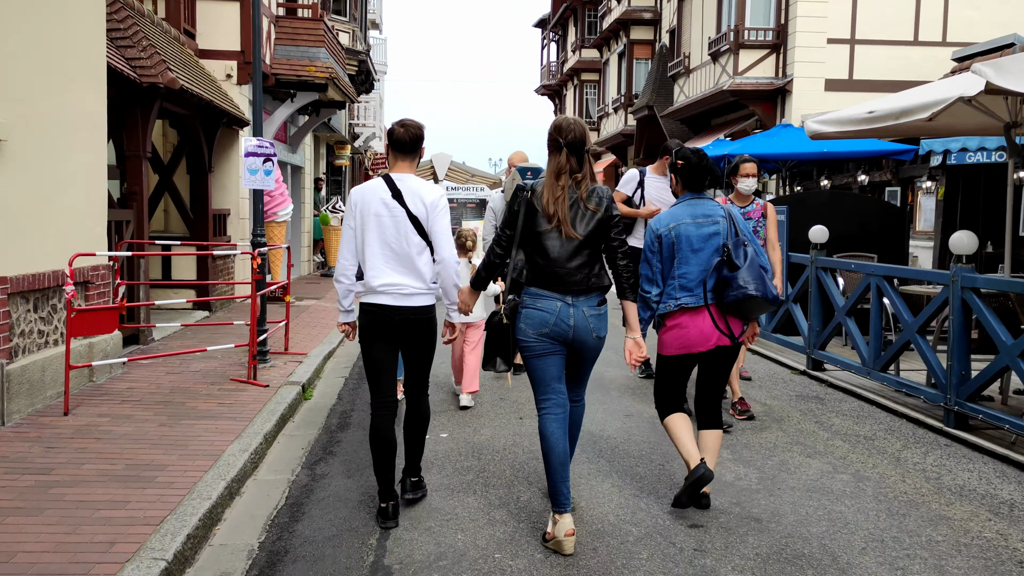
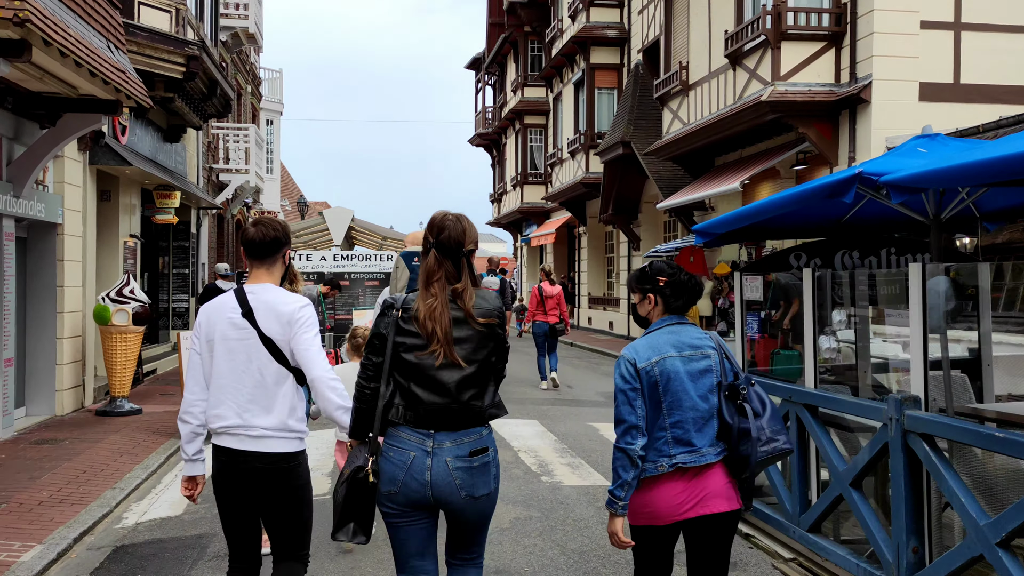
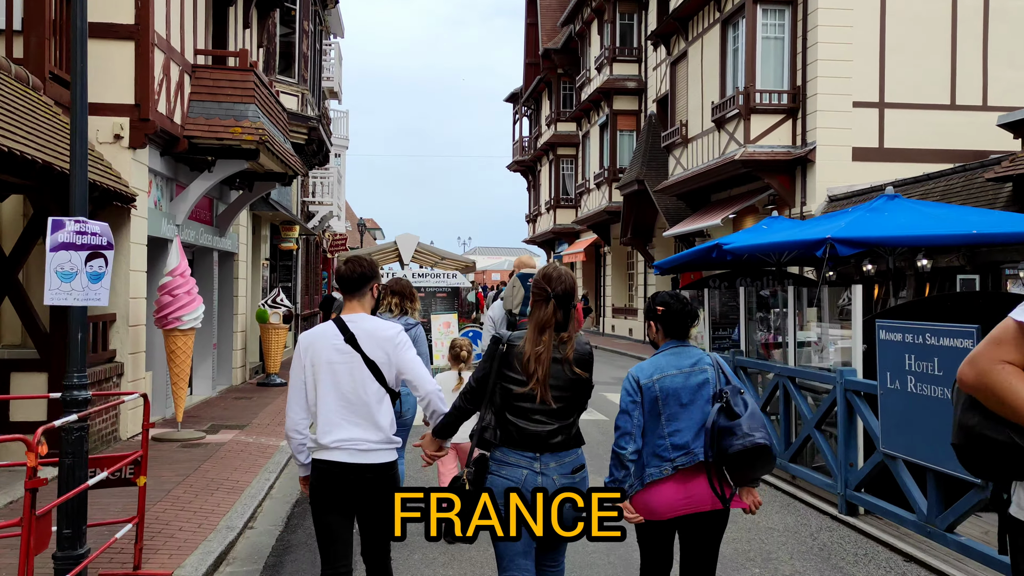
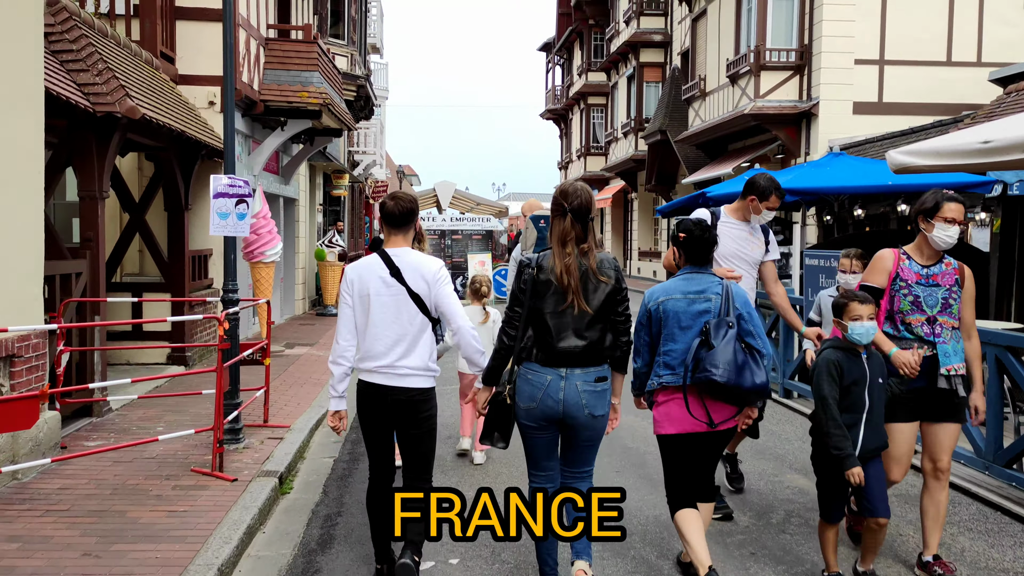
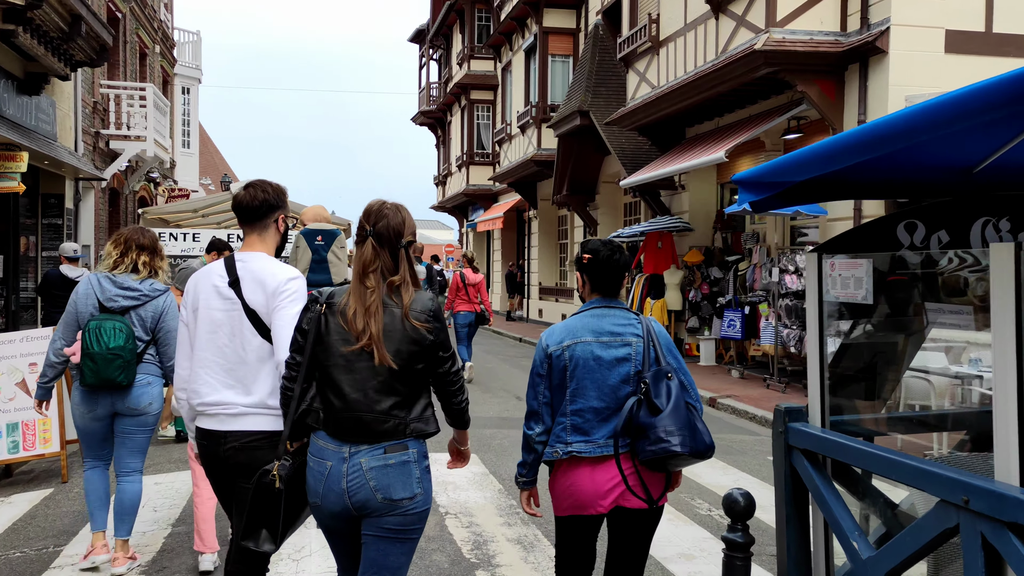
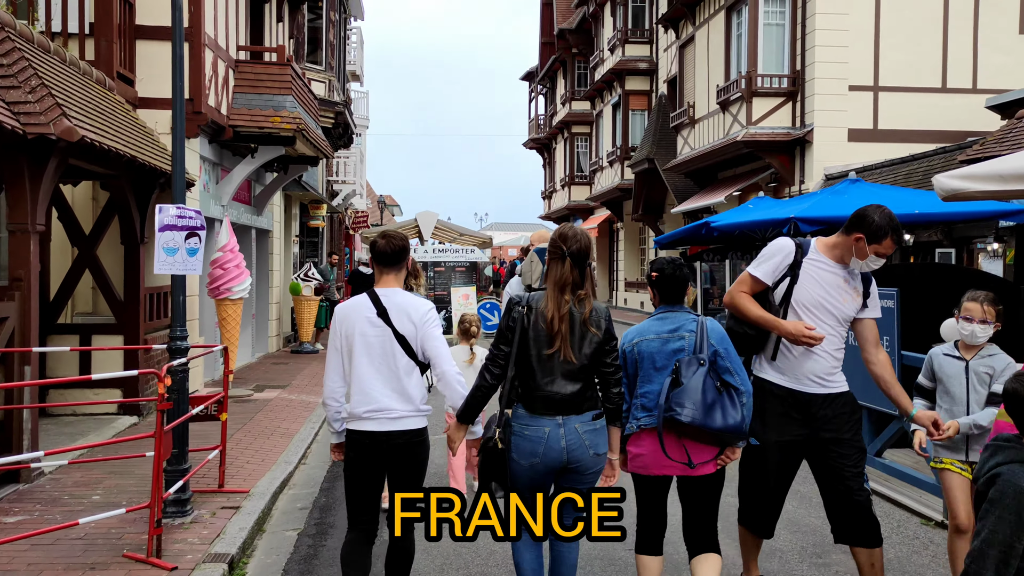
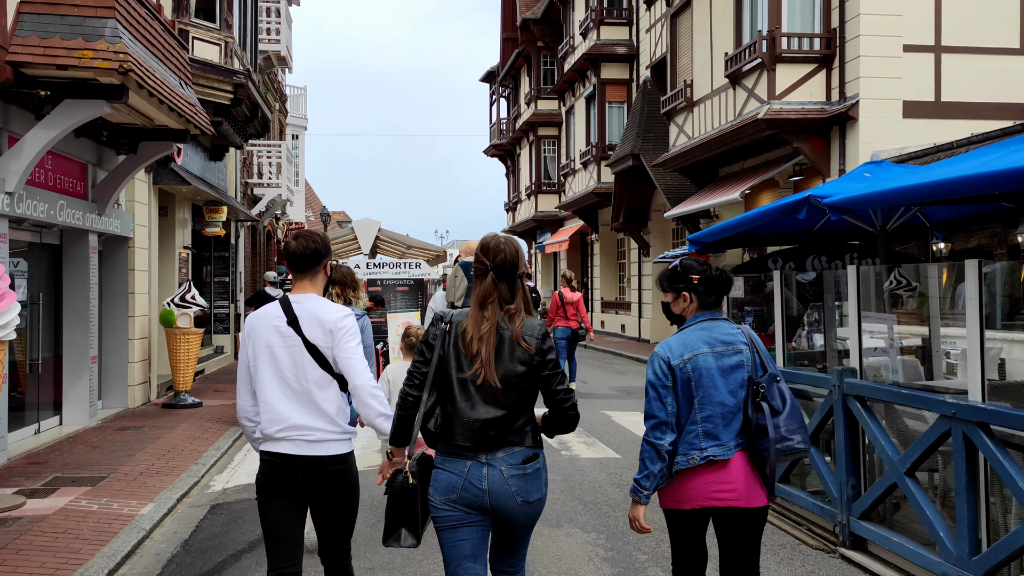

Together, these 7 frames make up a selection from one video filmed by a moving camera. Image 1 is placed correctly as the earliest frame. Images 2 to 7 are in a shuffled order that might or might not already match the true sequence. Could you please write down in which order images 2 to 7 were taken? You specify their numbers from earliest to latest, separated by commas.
4, 6, 3, 7, 2, 5
